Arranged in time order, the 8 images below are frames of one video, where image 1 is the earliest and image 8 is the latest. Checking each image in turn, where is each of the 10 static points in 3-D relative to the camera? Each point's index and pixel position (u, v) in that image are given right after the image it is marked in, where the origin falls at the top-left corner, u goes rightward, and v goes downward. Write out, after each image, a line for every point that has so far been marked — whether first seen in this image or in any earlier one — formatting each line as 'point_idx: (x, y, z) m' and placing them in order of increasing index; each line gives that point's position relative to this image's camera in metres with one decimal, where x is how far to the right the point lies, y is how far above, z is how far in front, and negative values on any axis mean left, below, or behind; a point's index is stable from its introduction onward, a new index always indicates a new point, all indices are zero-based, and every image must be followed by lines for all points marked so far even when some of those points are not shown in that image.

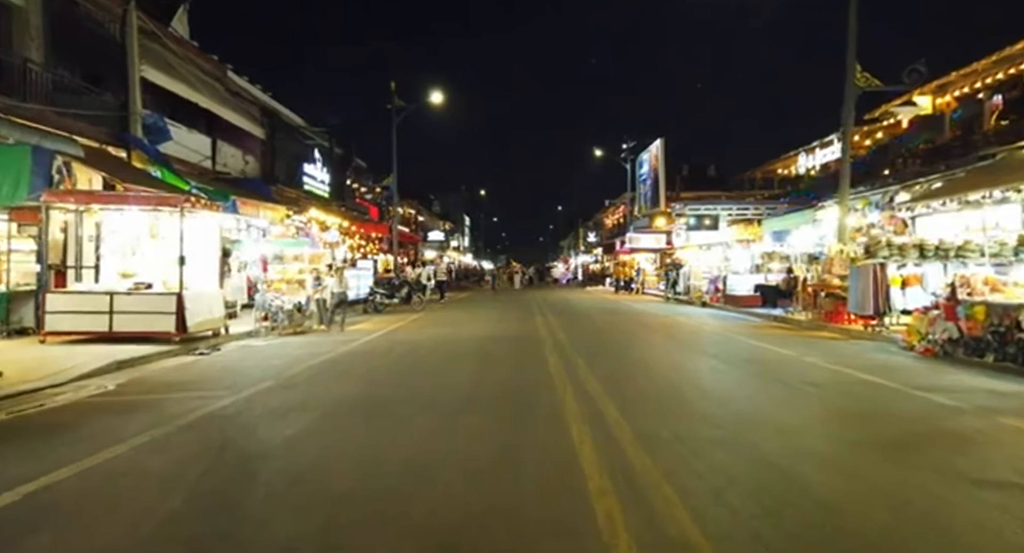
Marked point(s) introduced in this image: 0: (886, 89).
0: (+14.2, +7.1, +19.0) m
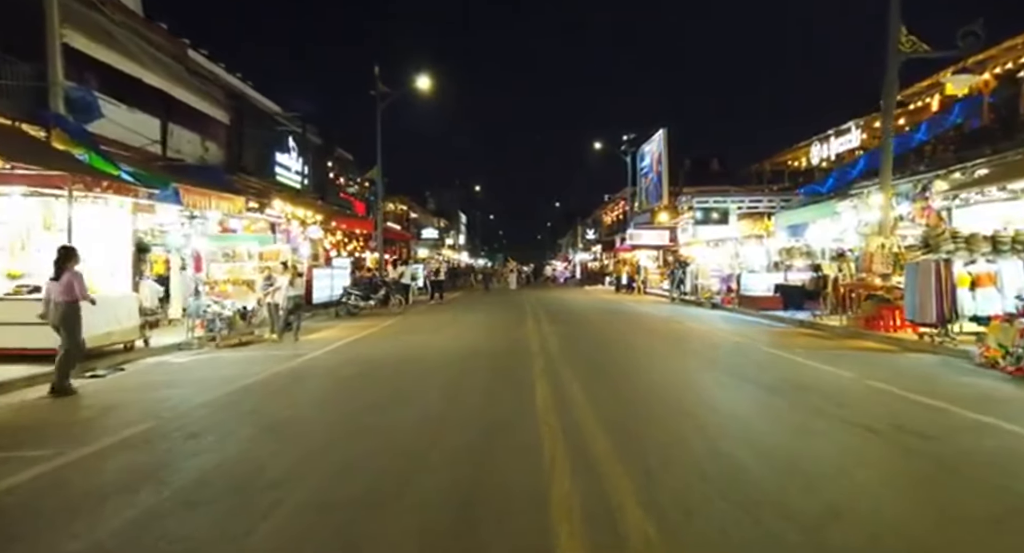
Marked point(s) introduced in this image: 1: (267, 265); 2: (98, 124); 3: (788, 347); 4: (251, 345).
0: (+13.7, +7.2, +16.2) m
1: (-9.8, +0.5, +19.6) m
2: (-15.7, +5.8, +18.9) m
3: (+9.1, -2.2, +16.7) m
4: (-7.9, -2.1, +15.0) m
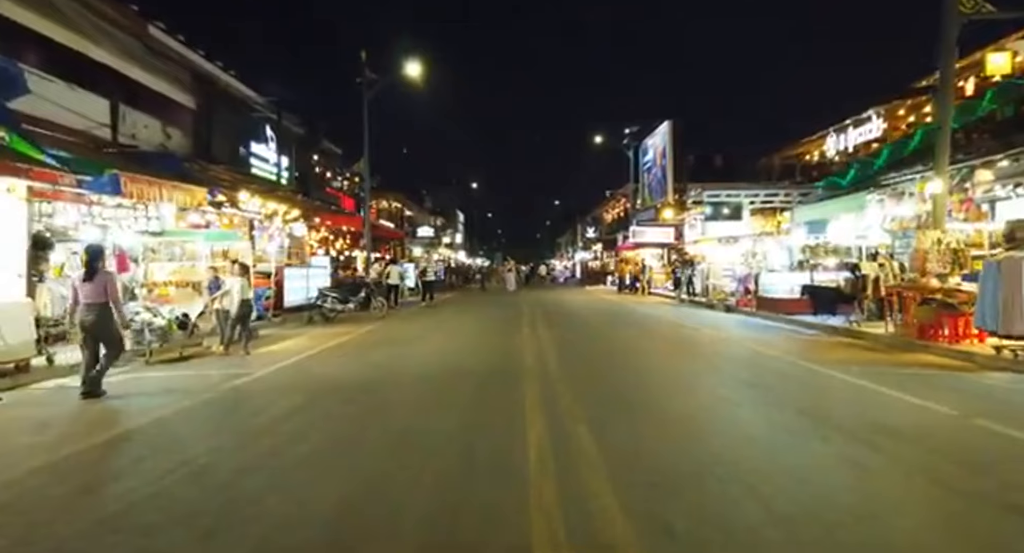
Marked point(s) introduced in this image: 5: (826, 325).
0: (+13.5, +7.2, +13.8) m
1: (-10.1, +0.4, +17.2) m
2: (-15.9, +5.7, +16.4) m
3: (+8.9, -2.2, +14.3) m
4: (-8.1, -2.1, +12.6) m
5: (+11.1, -1.7, +17.8) m
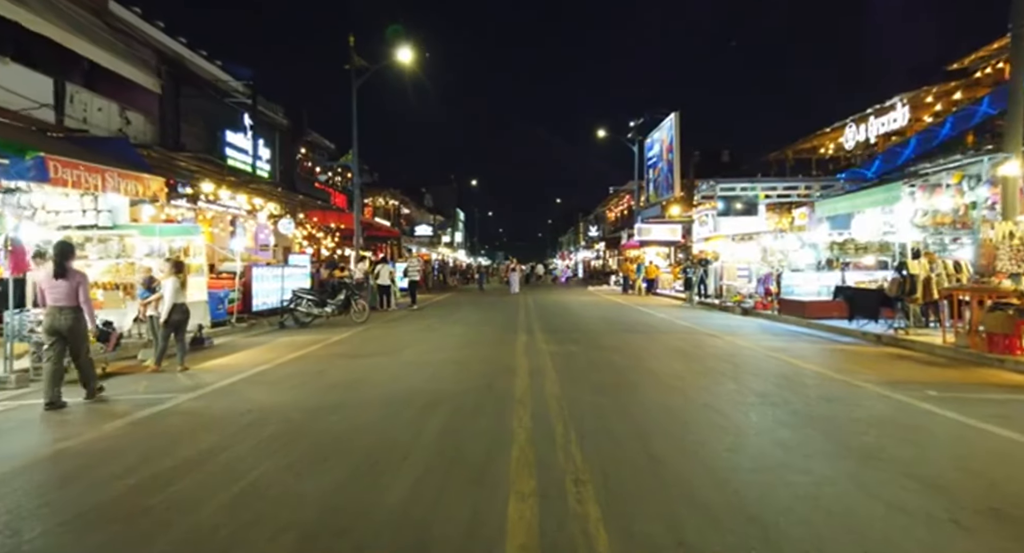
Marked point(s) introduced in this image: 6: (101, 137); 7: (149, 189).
0: (+13.3, +7.2, +11.5) m
1: (-10.3, +0.4, +15.0) m
2: (-16.1, +5.7, +14.2) m
3: (+8.7, -2.2, +12.0) m
4: (-8.3, -2.1, +10.4) m
5: (+10.9, -1.7, +15.5) m
6: (-15.1, +5.1, +18.4) m
7: (-12.6, +3.1, +17.4) m
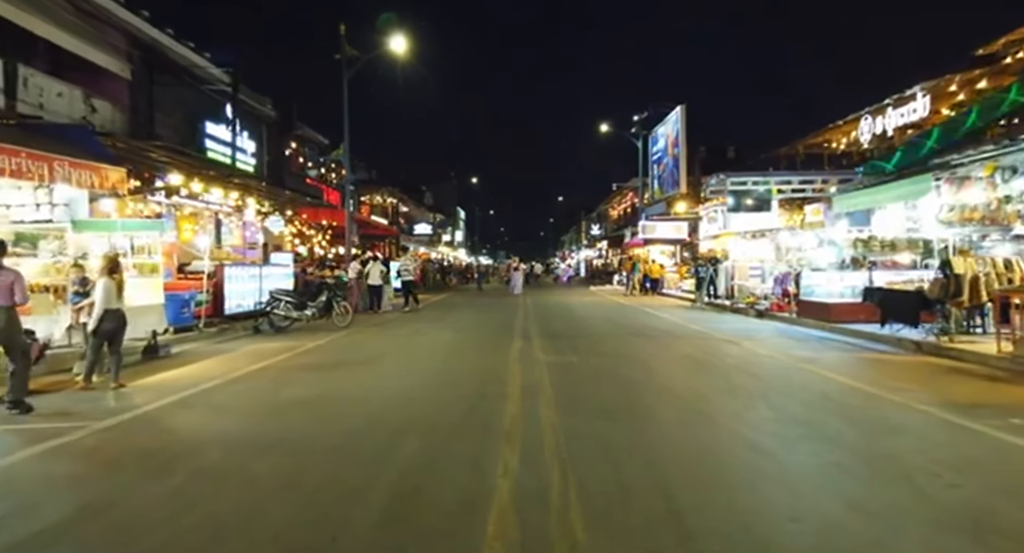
0: (+13.1, +7.2, +9.8) m
1: (-10.5, +0.4, +13.5) m
2: (-16.3, +5.7, +12.7) m
3: (+8.5, -2.2, +10.4) m
4: (-8.5, -2.1, +8.8) m
5: (+10.8, -1.7, +13.9) m
6: (-15.2, +5.1, +16.8) m
7: (-12.8, +3.1, +15.8) m
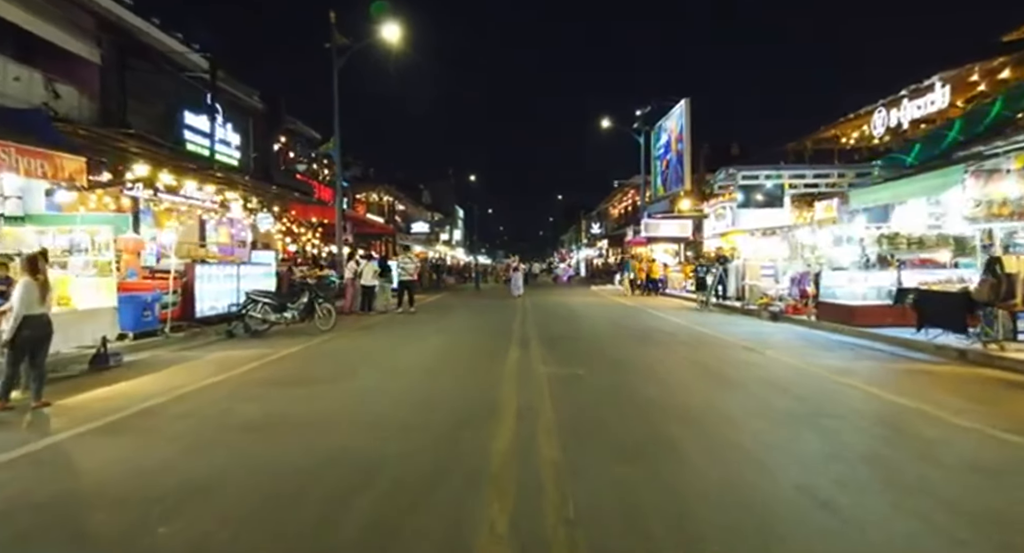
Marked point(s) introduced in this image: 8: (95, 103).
0: (+13.0, +7.2, +8.4) m
1: (-10.6, +0.4, +12.0) m
2: (-16.4, +5.7, +11.3) m
3: (+8.4, -2.2, +9.0) m
4: (-8.6, -2.1, +7.4) m
5: (+10.7, -1.7, +12.5) m
6: (-15.3, +5.1, +15.4) m
7: (-12.9, +3.1, +14.4) m
8: (-16.6, +6.9, +20.0) m
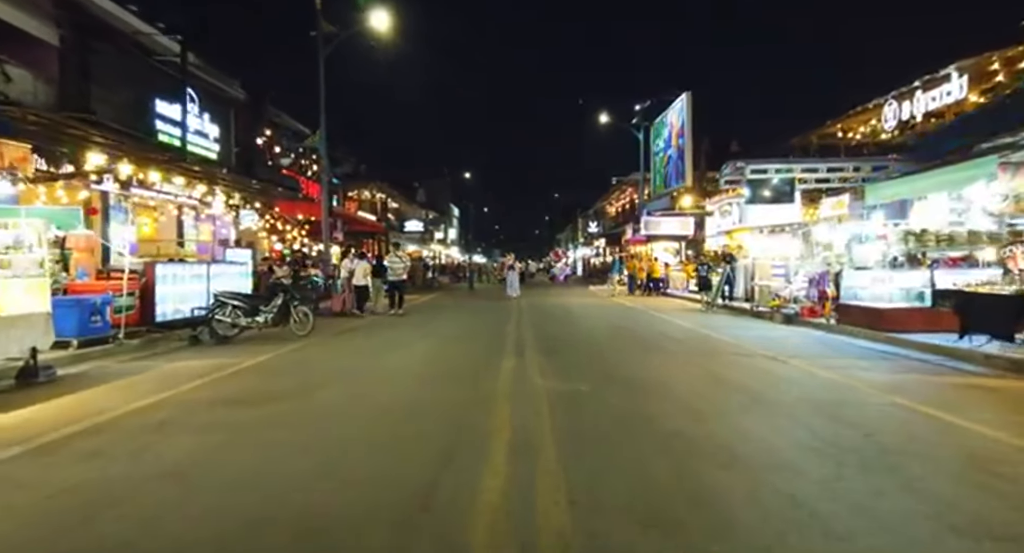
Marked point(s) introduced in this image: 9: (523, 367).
0: (+12.9, +7.1, +7.0) m
1: (-10.7, +0.4, +10.5) m
2: (-16.5, +5.7, +9.7) m
3: (+8.3, -2.2, +7.6) m
4: (-8.7, -2.1, +5.9) m
5: (+10.5, -1.7, +11.1) m
6: (-15.5, +5.1, +13.8) m
7: (-13.0, +3.1, +12.8) m
8: (-16.8, +6.9, +18.4) m
9: (+0.3, -2.2, +12.2) m
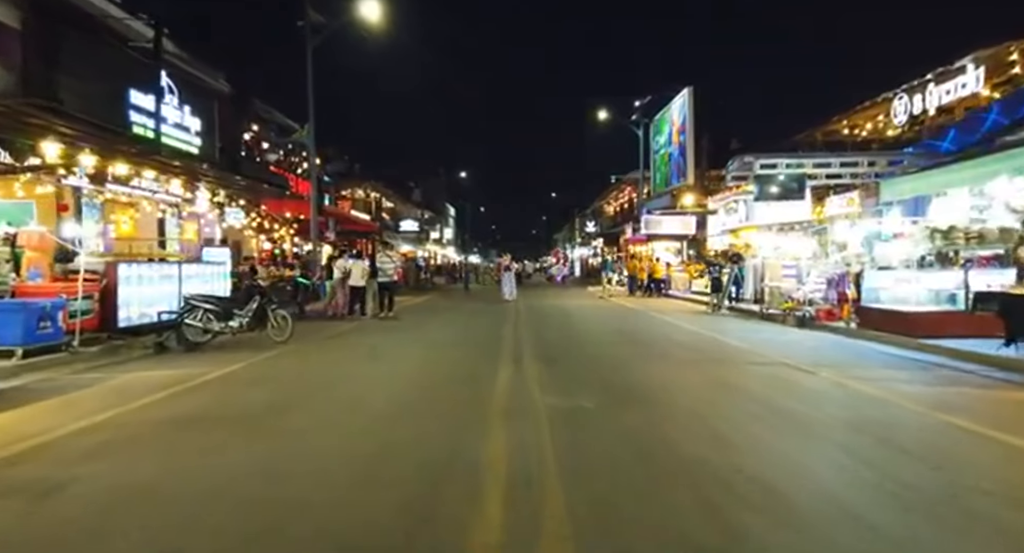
0: (+12.9, +7.1, +5.9) m
1: (-10.7, +0.4, +9.2) m
2: (-16.6, +5.7, +8.4) m
3: (+8.3, -2.2, +6.4) m
4: (-8.7, -2.2, +4.6) m
5: (+10.5, -1.8, +9.9) m
6: (-15.6, +5.1, +12.5) m
7: (-13.1, +3.1, +11.6) m
8: (-16.9, +6.8, +17.1) m
9: (+0.2, -2.3, +11.0) m
